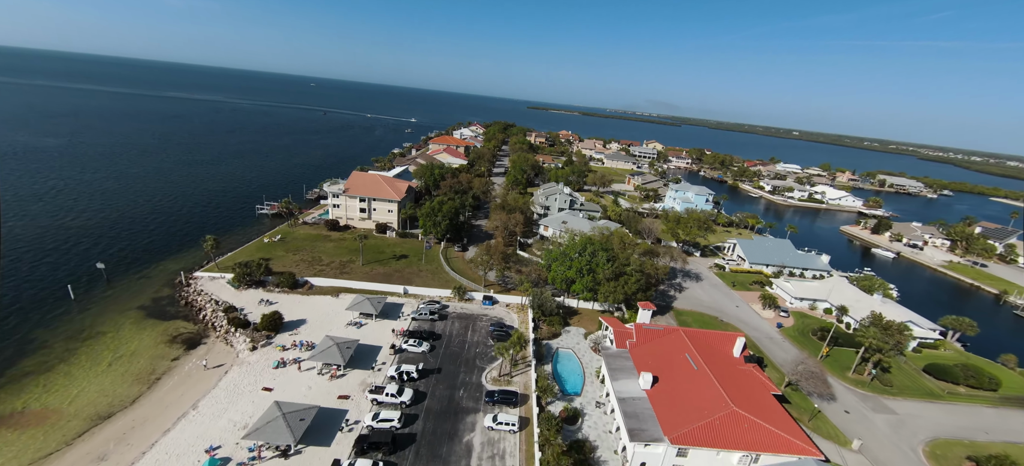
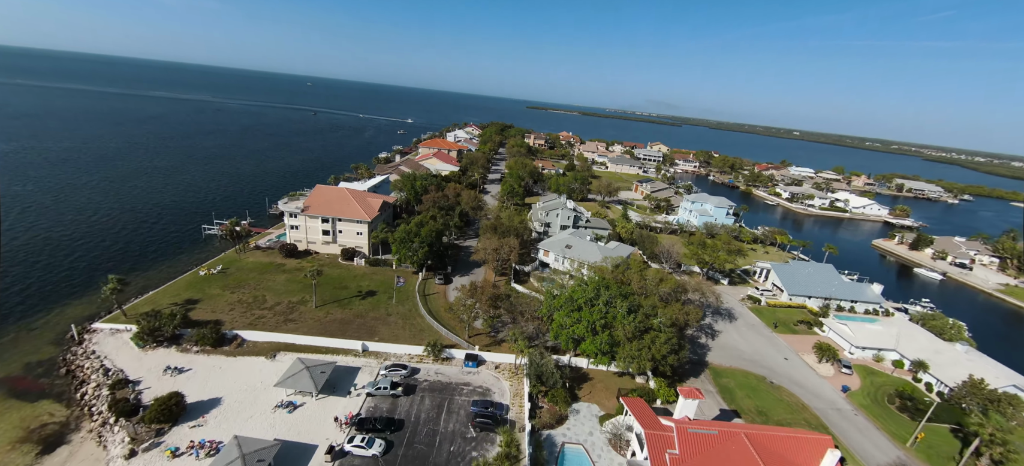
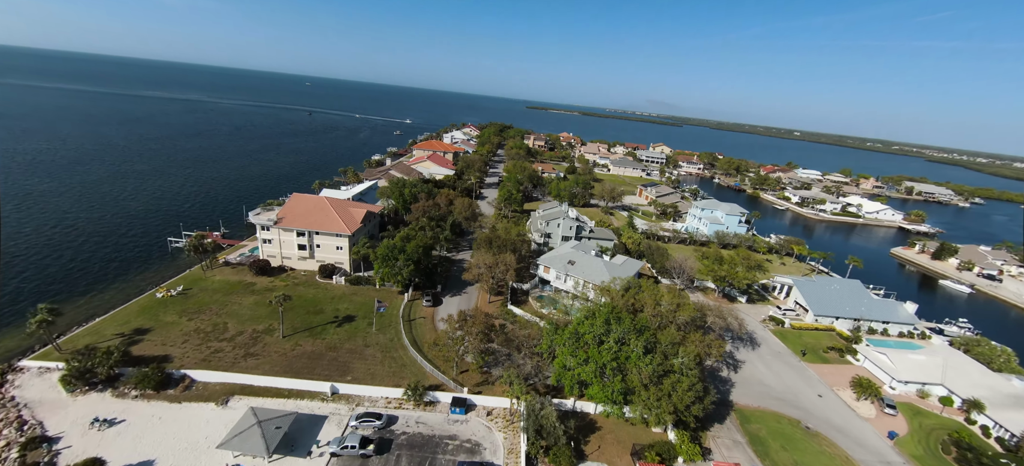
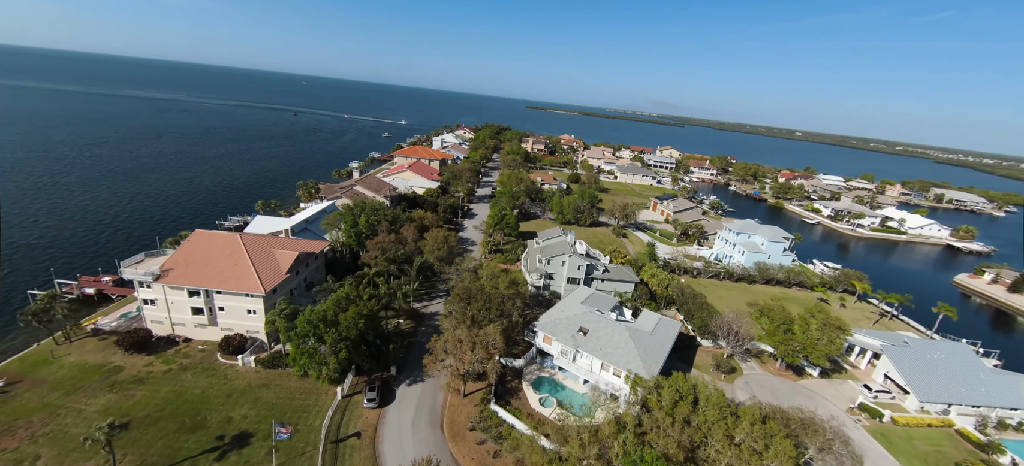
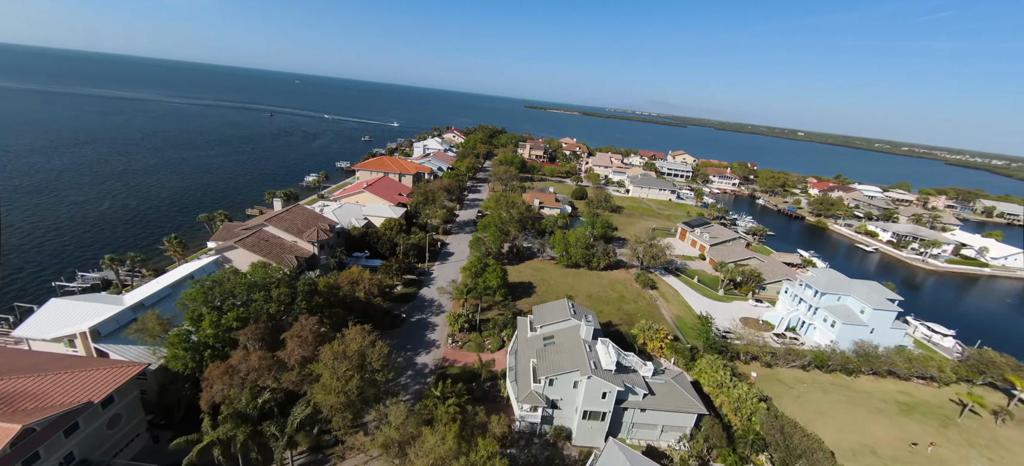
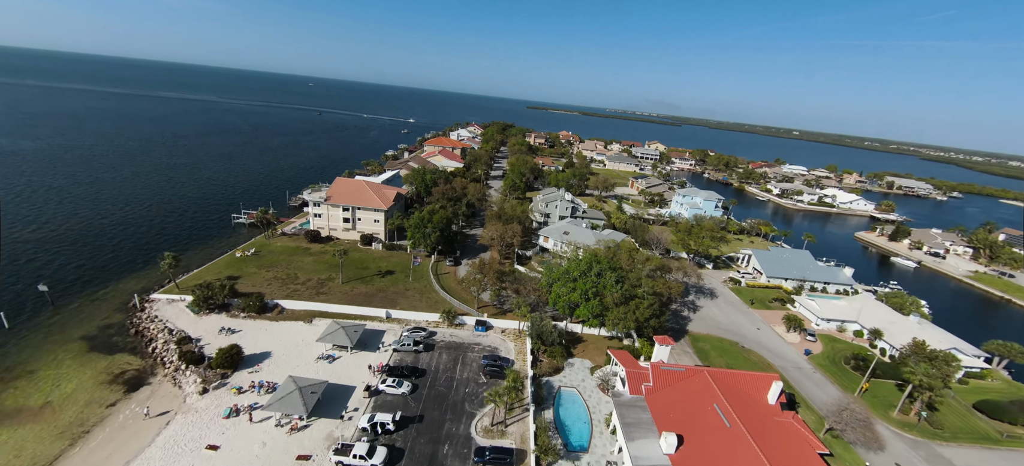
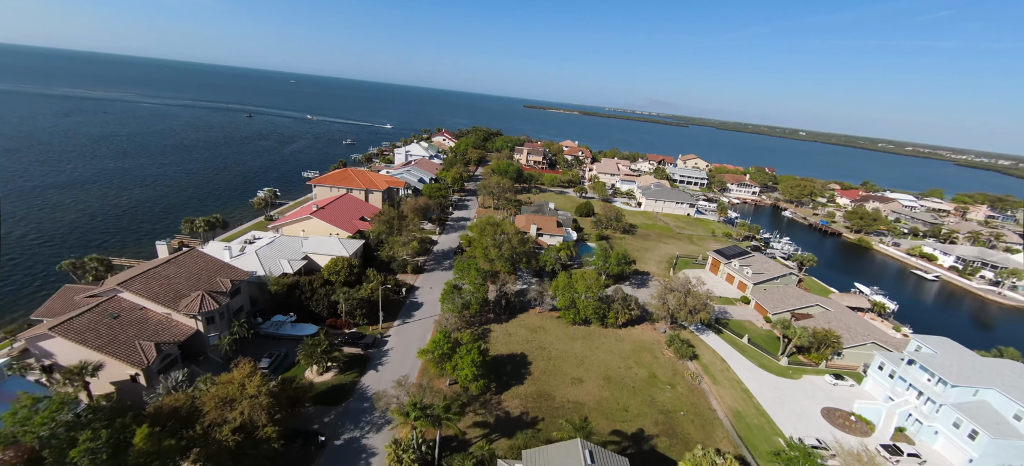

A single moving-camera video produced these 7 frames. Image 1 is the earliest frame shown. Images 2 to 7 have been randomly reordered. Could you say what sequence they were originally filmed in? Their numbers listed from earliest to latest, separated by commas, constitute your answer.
6, 2, 3, 4, 5, 7
